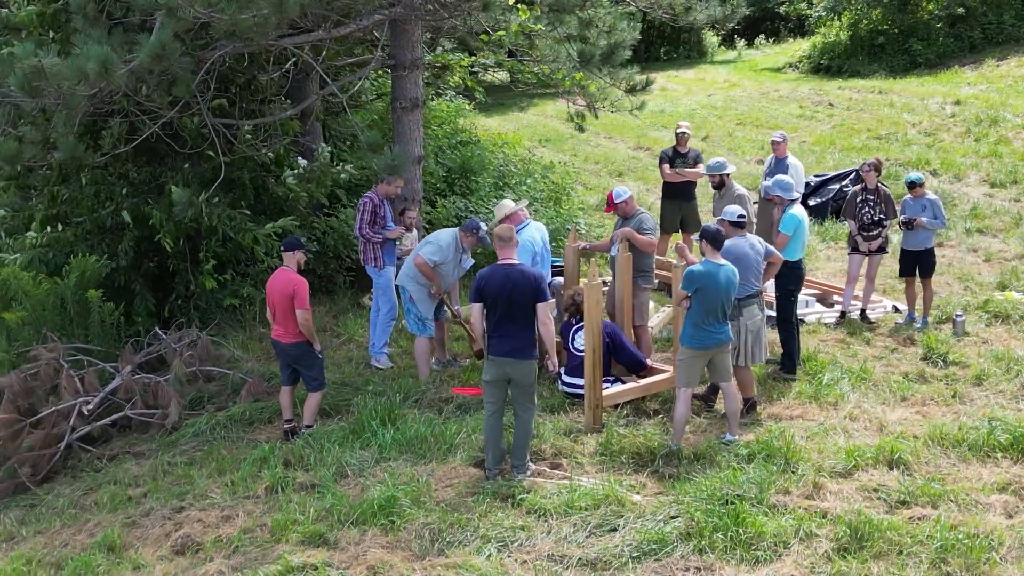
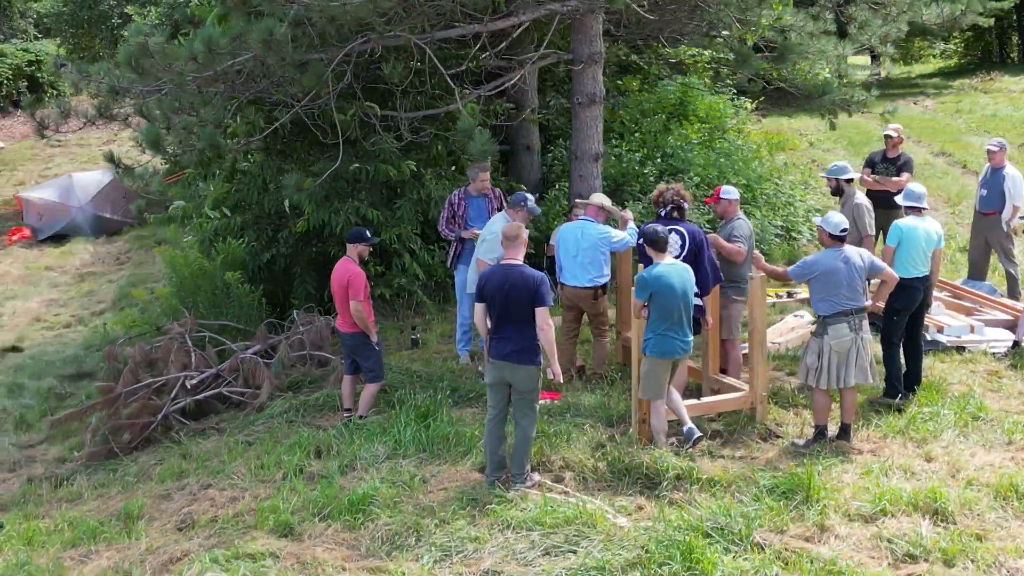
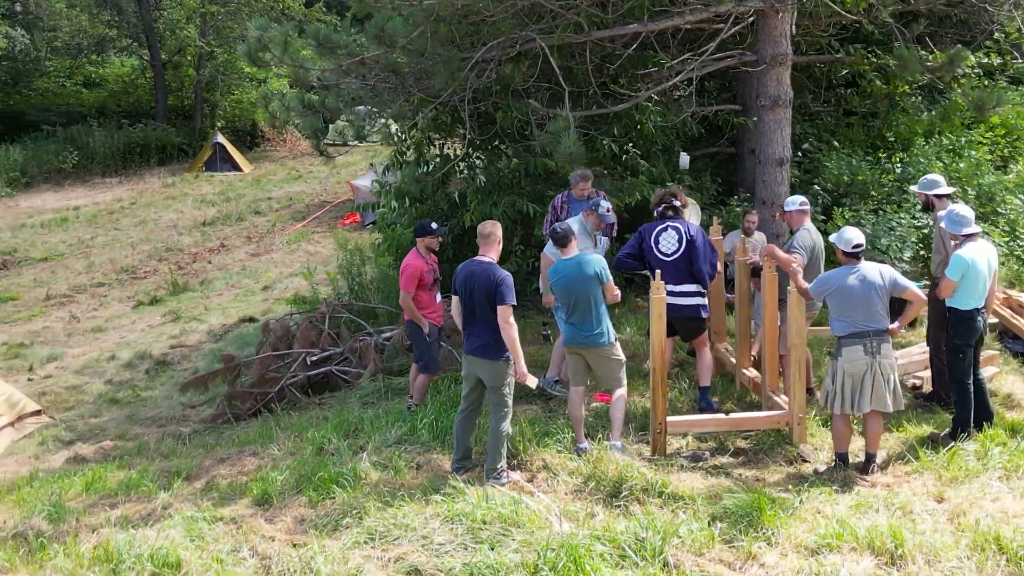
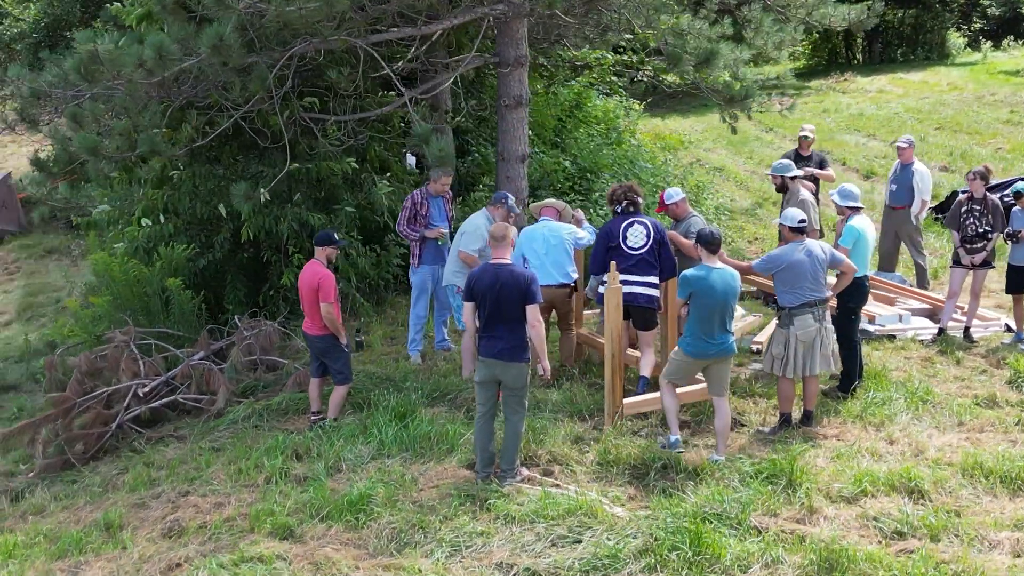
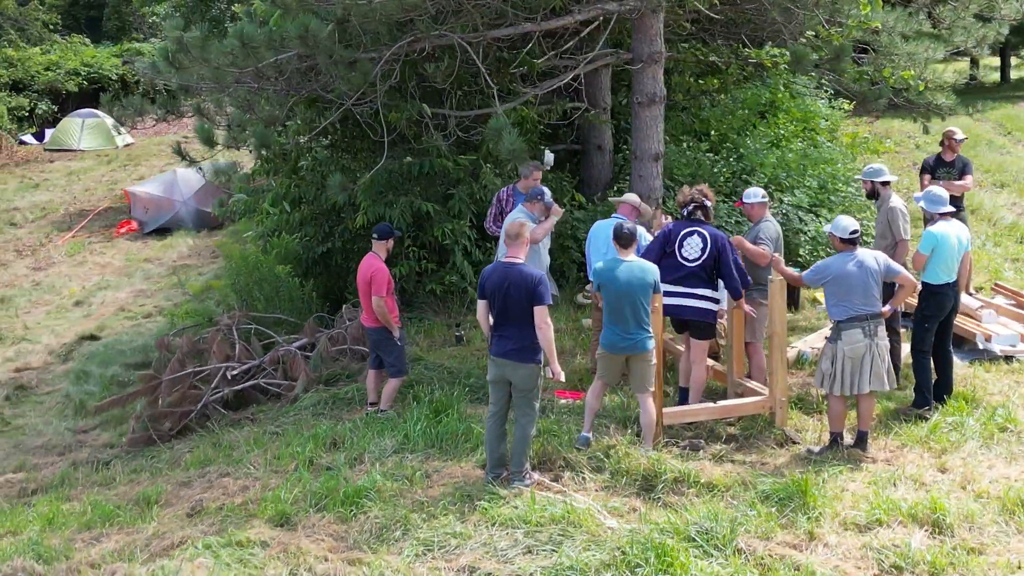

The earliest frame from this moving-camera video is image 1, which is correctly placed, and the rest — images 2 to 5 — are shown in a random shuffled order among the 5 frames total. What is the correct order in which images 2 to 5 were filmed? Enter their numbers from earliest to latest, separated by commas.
4, 2, 5, 3
